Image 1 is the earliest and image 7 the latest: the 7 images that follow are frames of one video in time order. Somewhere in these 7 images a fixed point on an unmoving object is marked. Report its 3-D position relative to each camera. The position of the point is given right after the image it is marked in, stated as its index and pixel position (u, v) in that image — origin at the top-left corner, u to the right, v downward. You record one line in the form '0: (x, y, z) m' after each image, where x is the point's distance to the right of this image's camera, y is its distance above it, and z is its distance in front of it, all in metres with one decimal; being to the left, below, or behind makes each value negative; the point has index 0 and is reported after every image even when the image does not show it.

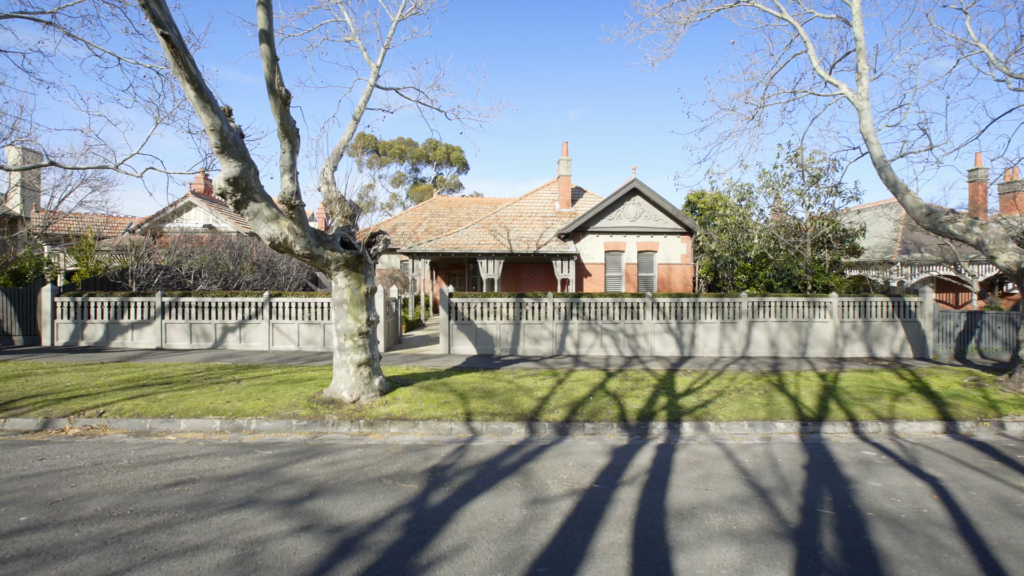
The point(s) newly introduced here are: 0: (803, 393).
0: (+5.2, -1.9, +8.5) m
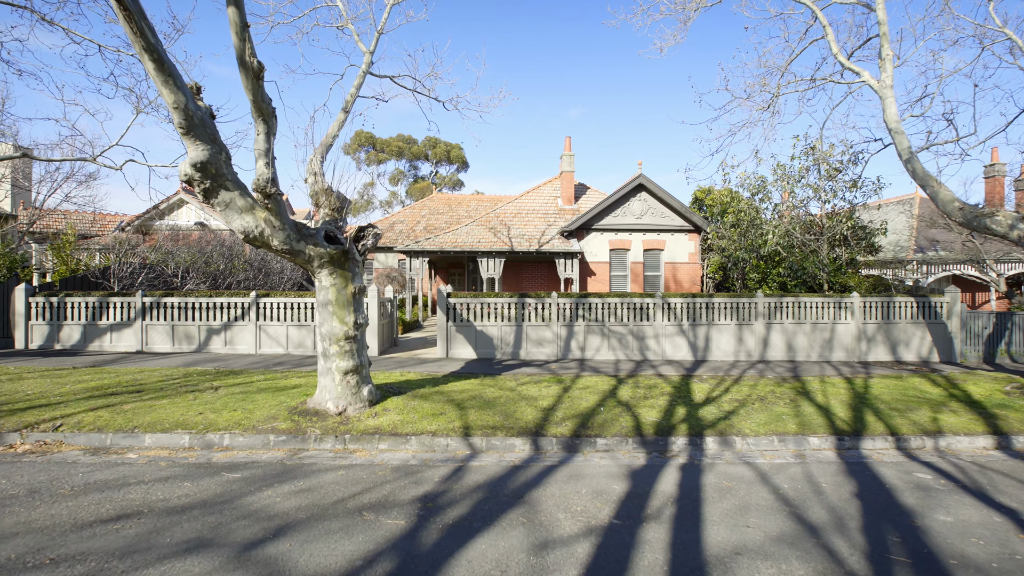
0: (+5.3, -1.9, +7.8) m
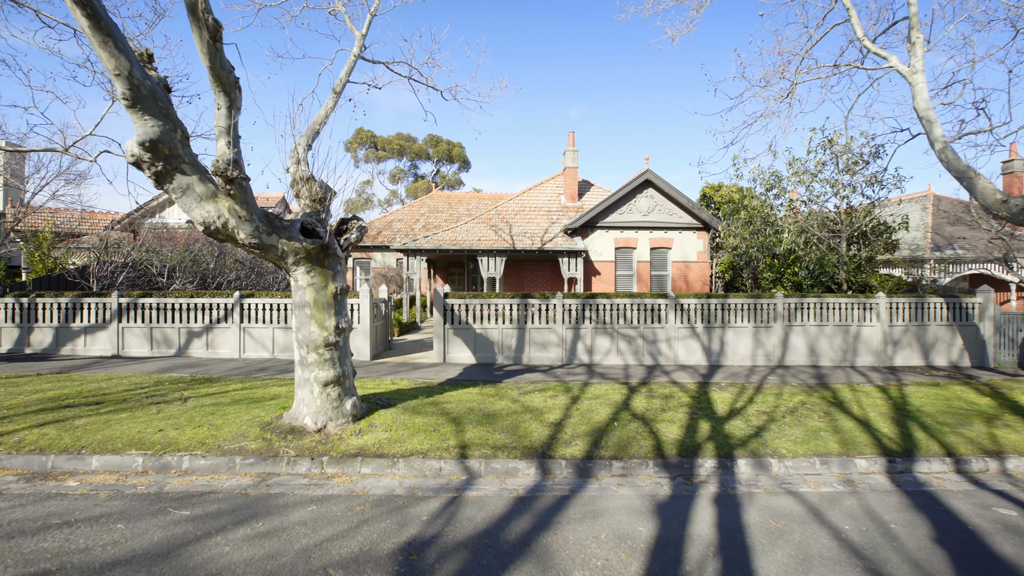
0: (+5.3, -1.9, +7.0) m
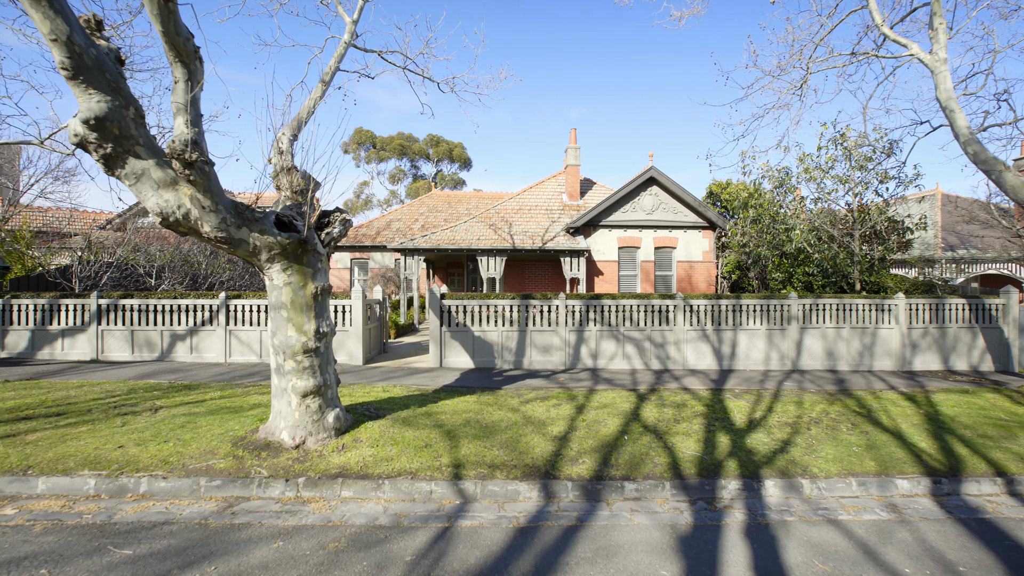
0: (+5.3, -1.9, +6.4) m
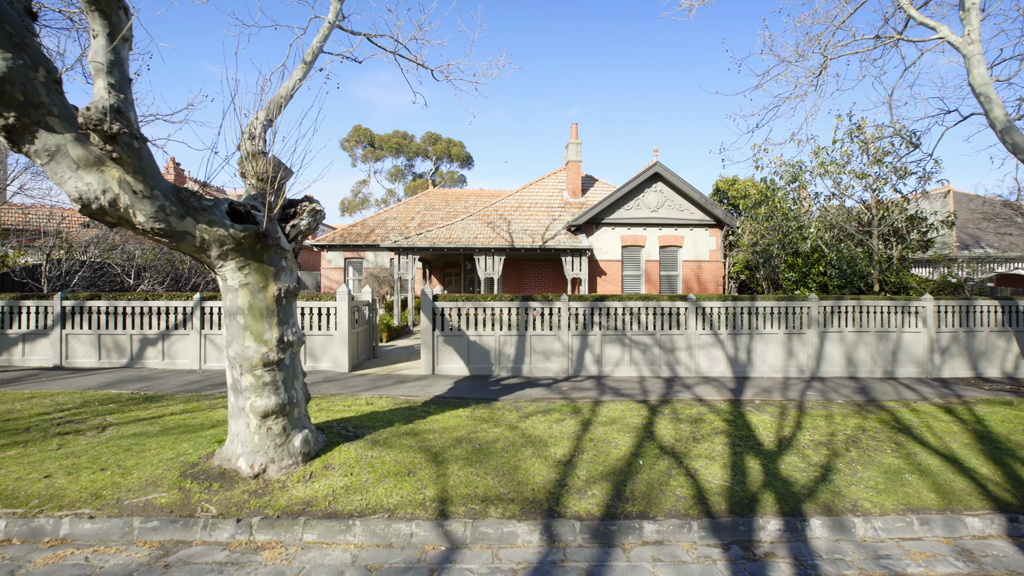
0: (+5.3, -1.9, +5.6) m
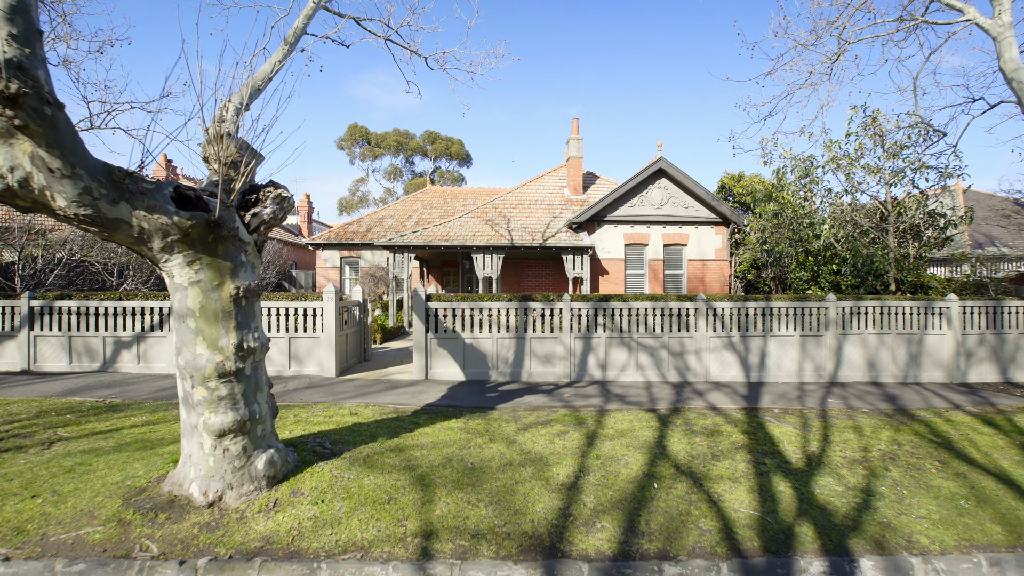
0: (+5.2, -1.9, +5.0) m
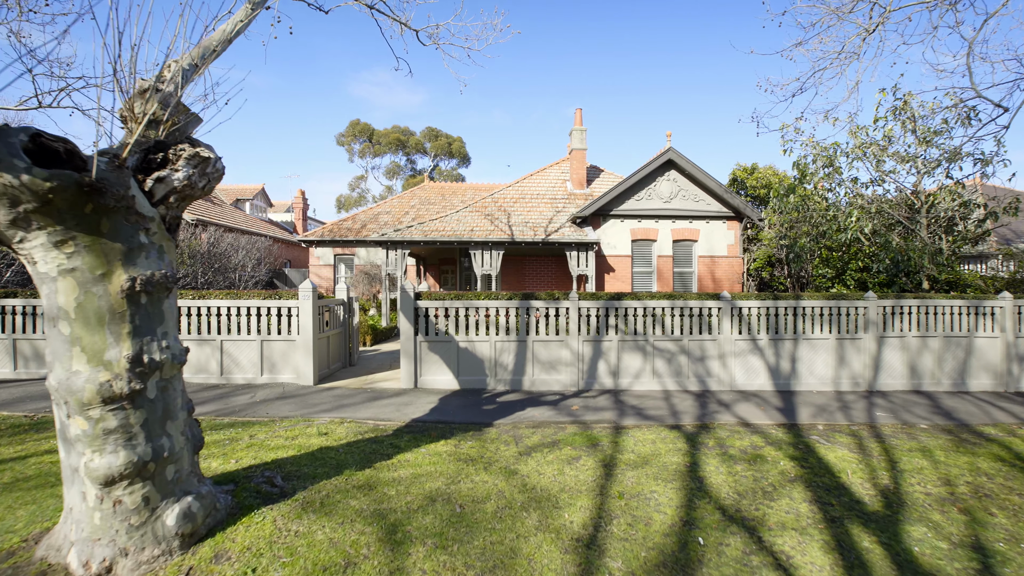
0: (+5.2, -1.8, +4.0) m
